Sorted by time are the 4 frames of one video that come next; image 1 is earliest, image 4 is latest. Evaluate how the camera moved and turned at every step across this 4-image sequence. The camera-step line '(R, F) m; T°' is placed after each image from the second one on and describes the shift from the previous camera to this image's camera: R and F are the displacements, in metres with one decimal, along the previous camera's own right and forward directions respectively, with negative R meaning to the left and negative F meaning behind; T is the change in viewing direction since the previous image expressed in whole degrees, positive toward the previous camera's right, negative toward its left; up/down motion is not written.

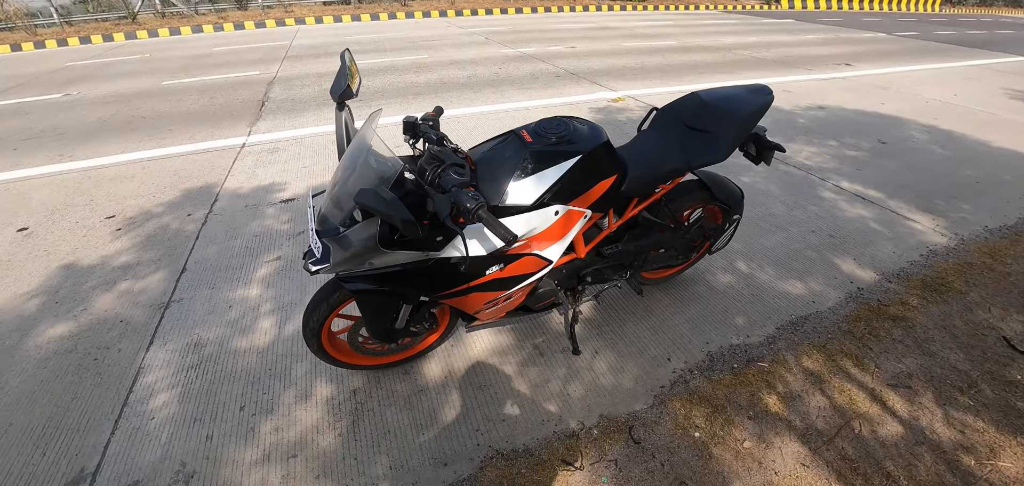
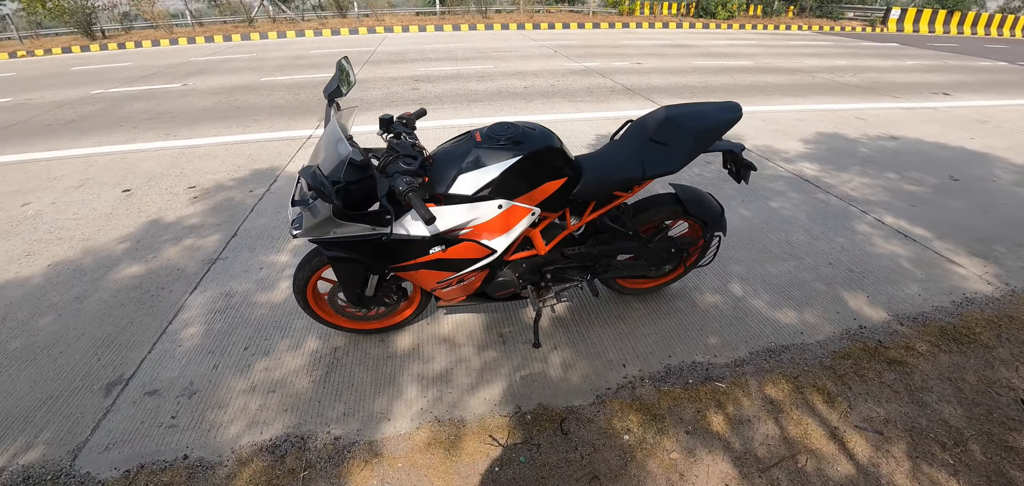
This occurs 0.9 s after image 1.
(+0.5, -0.1) m; -9°
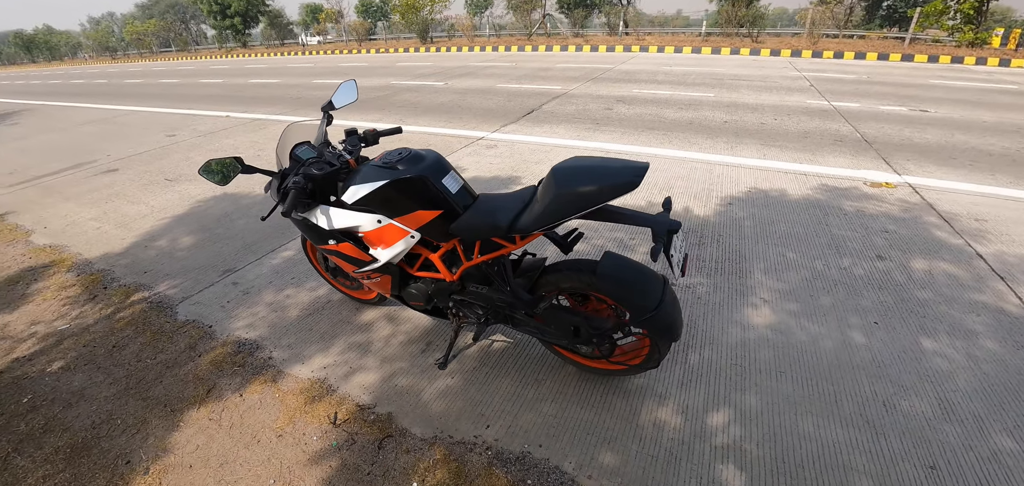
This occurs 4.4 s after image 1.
(+1.5, +0.4) m; -31°
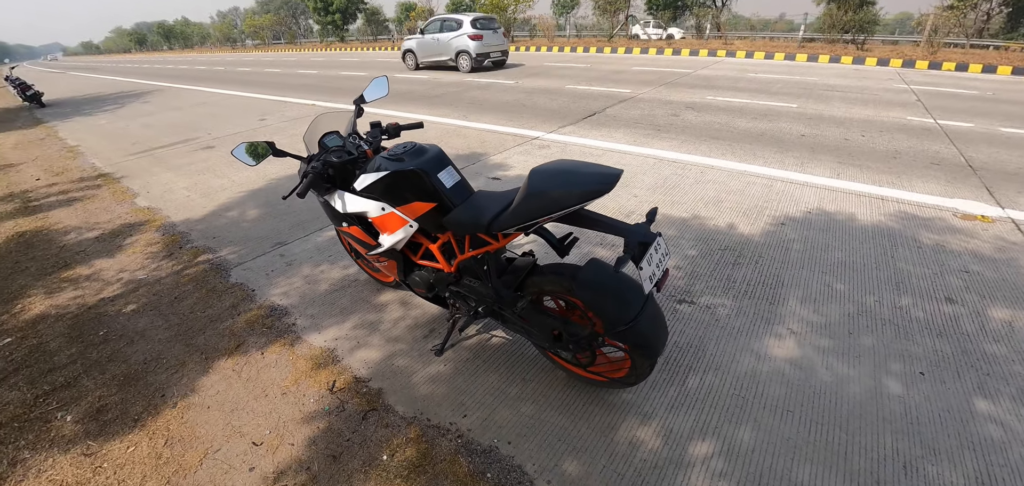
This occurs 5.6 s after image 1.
(+0.3, 0.0) m; -9°
